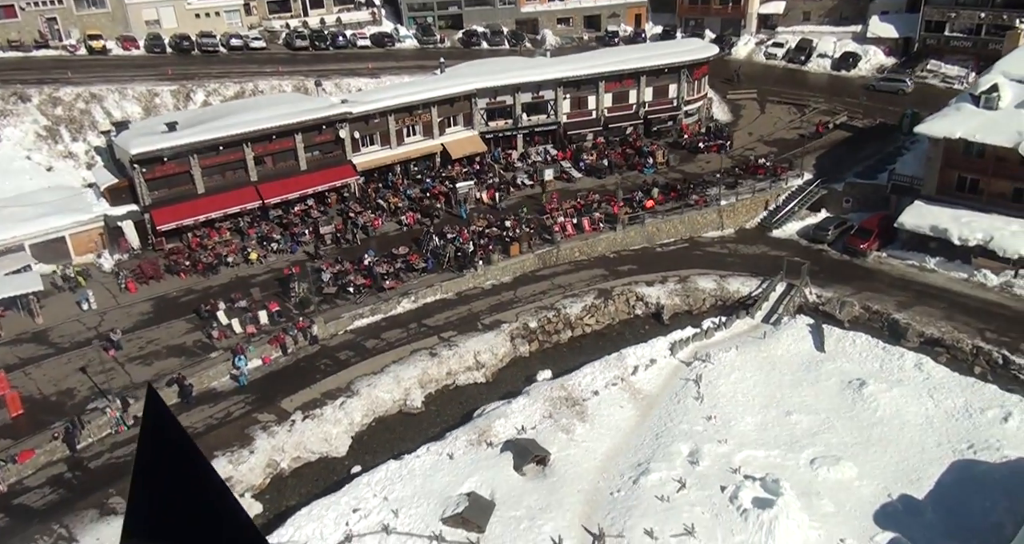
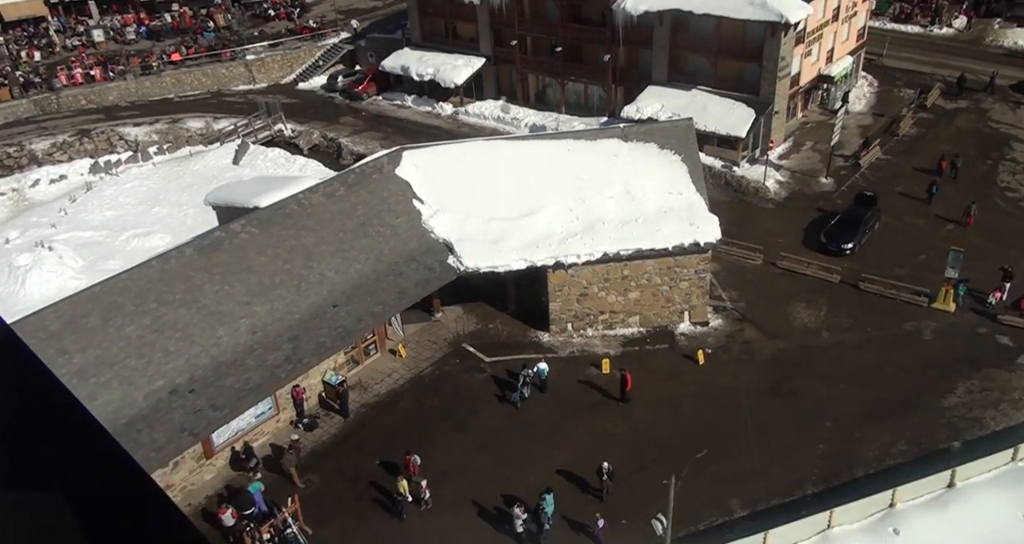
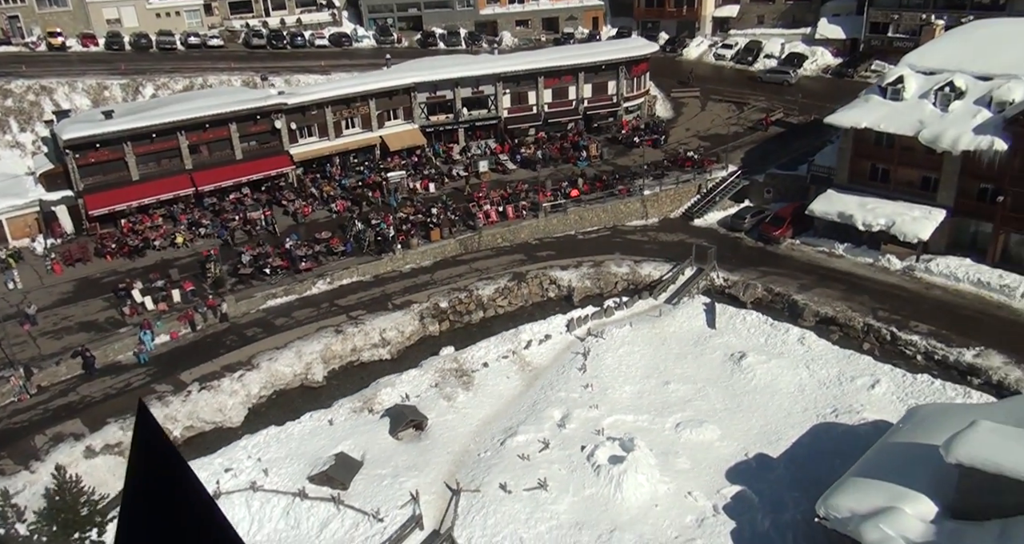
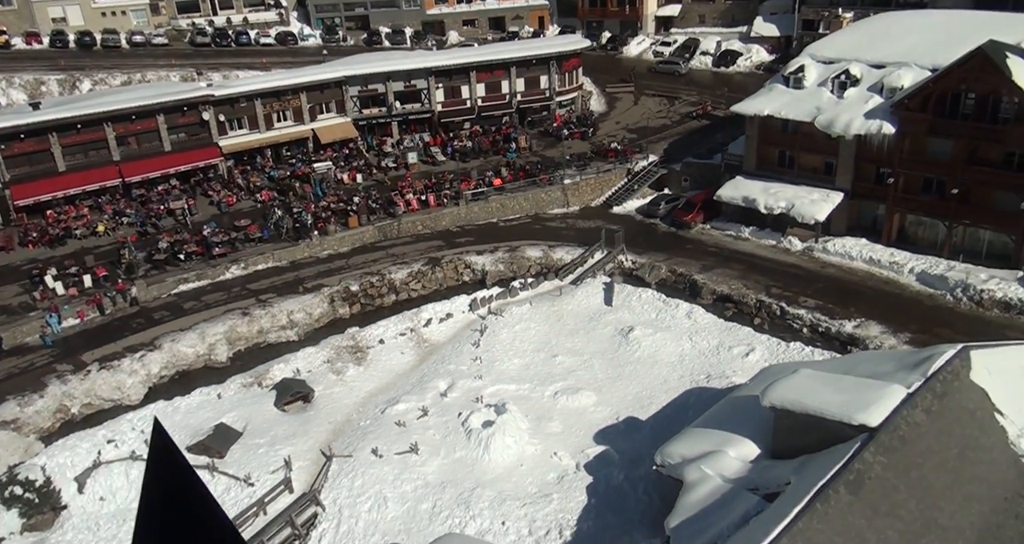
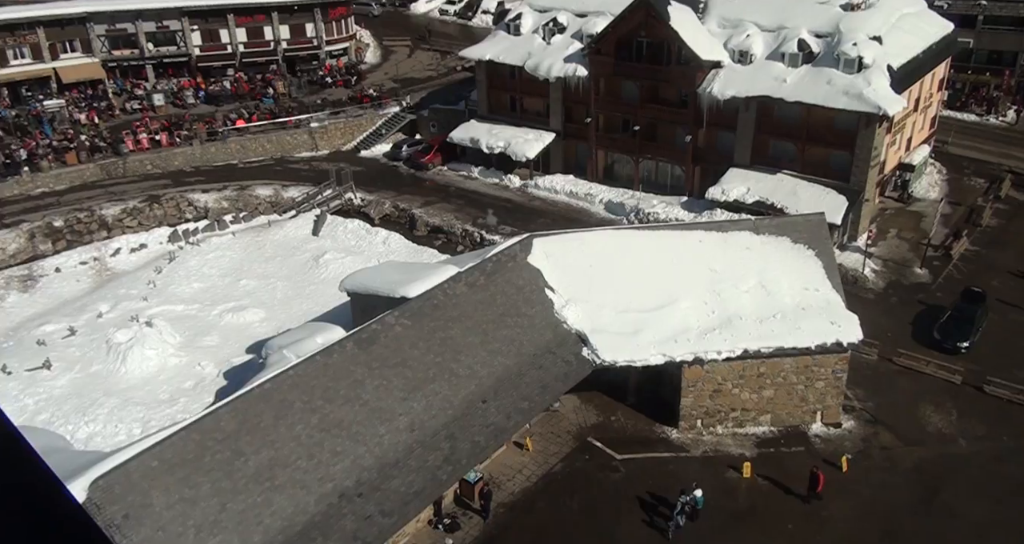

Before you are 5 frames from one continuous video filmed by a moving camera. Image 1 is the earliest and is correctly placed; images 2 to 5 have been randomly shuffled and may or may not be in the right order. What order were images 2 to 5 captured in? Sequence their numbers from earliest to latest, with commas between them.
3, 4, 5, 2
